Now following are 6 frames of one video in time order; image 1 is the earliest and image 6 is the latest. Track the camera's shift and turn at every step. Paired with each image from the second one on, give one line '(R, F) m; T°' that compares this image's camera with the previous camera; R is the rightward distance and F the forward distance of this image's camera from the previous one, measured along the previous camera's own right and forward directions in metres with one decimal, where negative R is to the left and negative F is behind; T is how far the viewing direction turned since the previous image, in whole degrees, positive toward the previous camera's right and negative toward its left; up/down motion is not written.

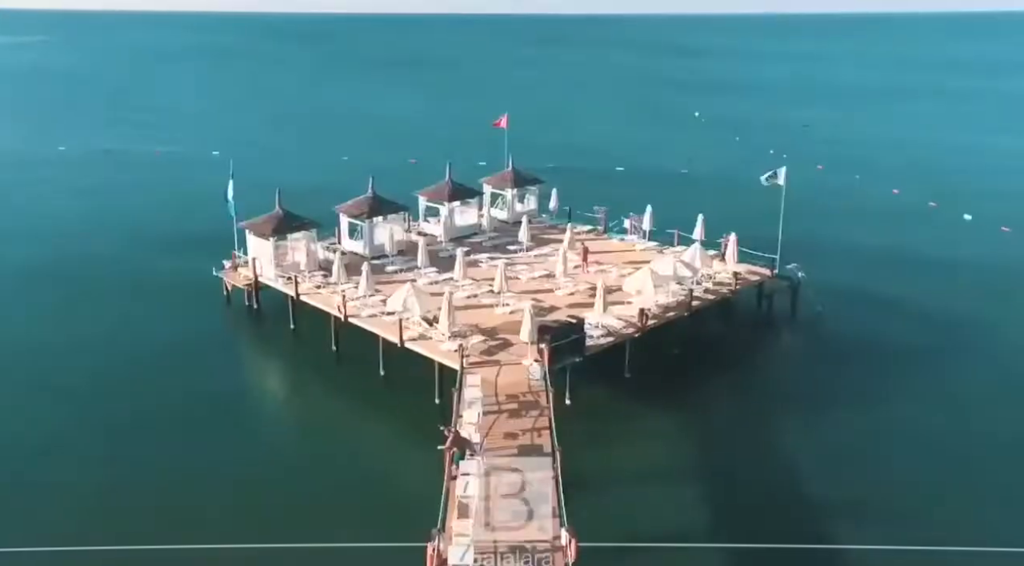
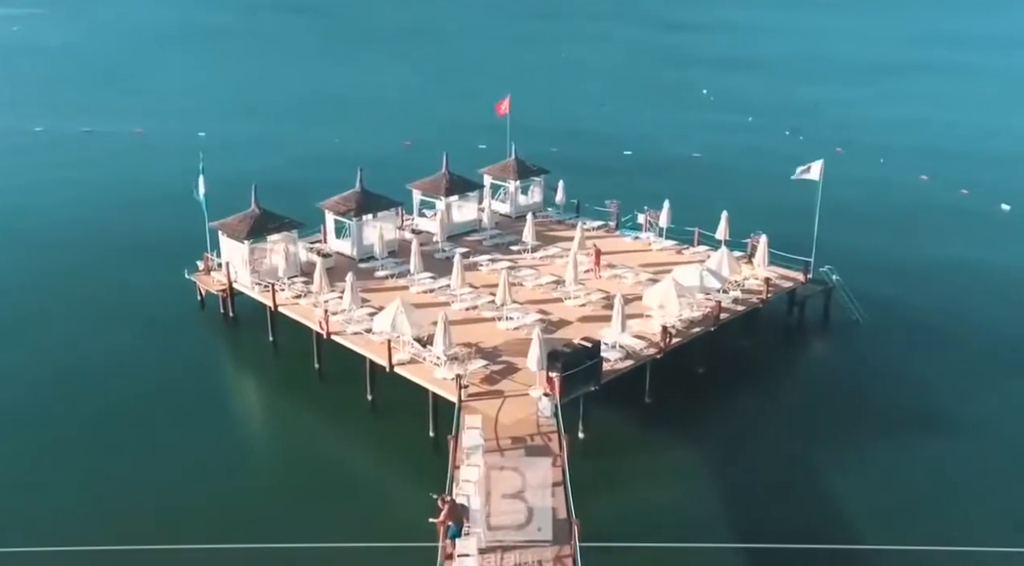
(-0.1, +4.1) m; 0°
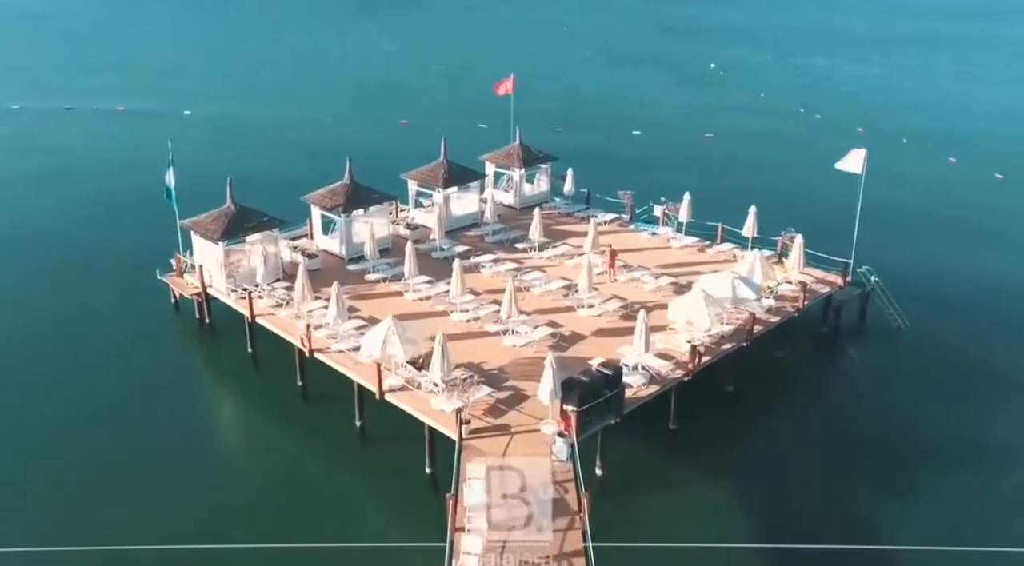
(-0.2, +3.6) m; 0°
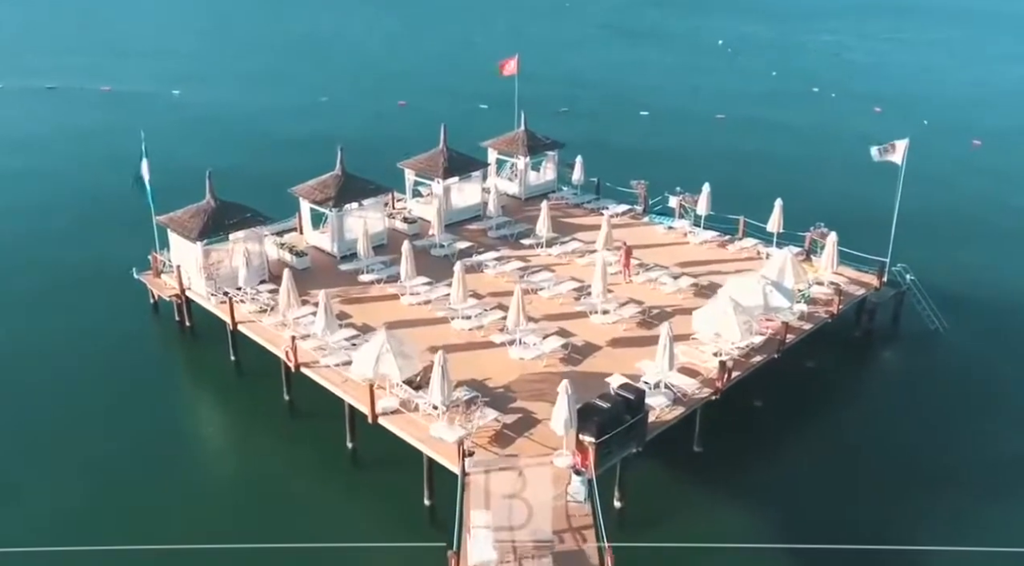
(-0.2, +2.7) m; 0°
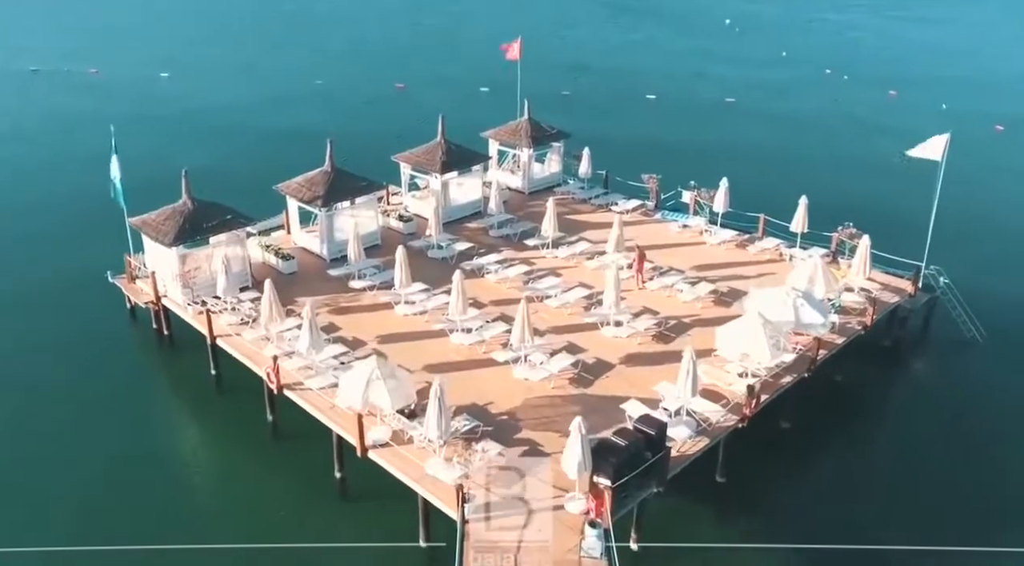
(-0.1, +2.3) m; 0°
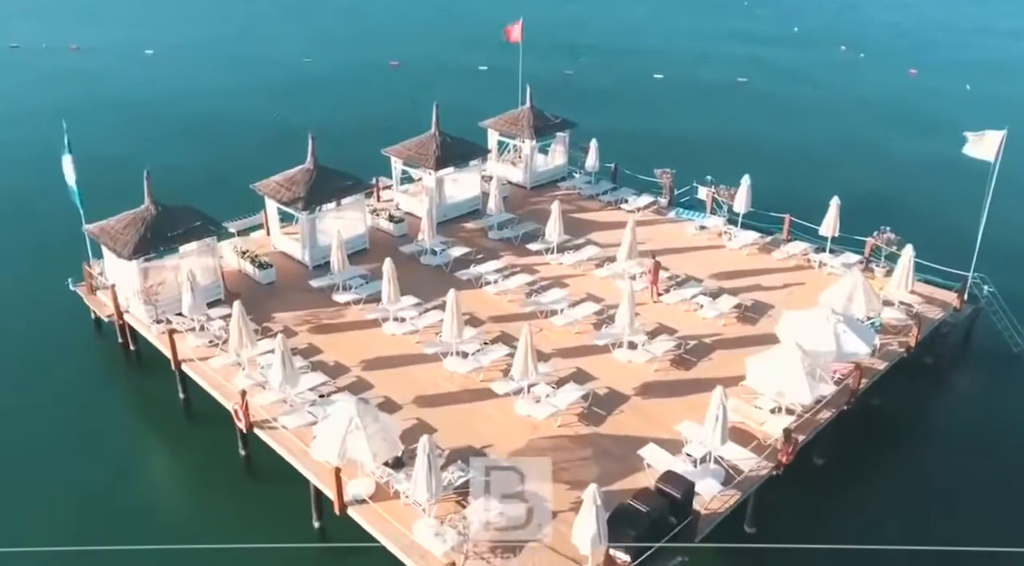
(0.0, +2.7) m; 0°
